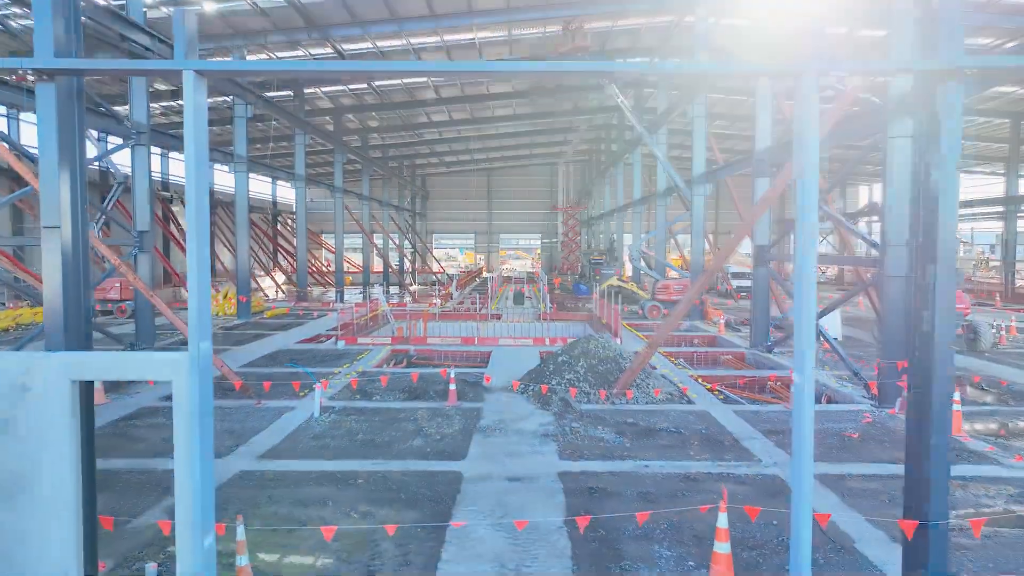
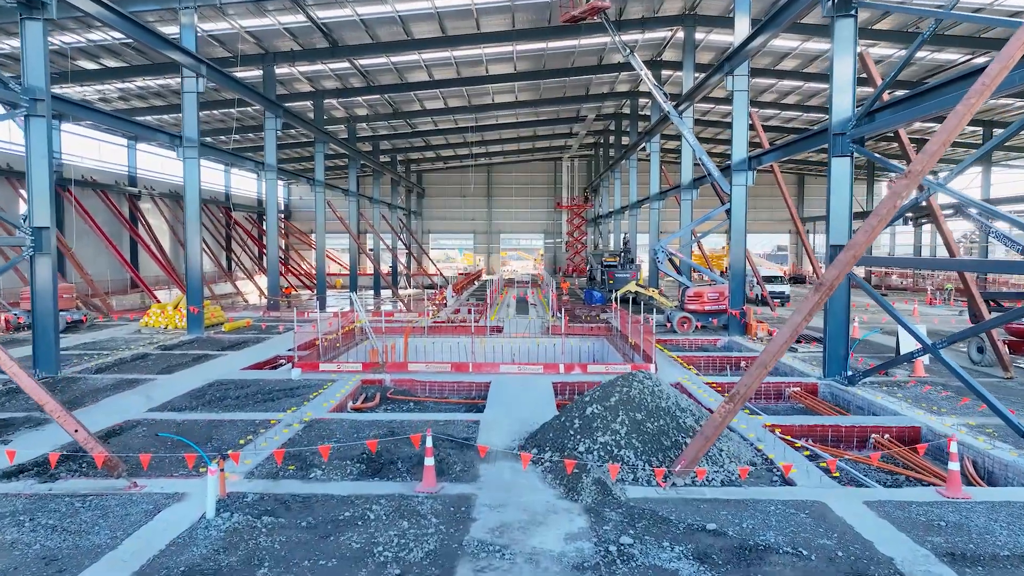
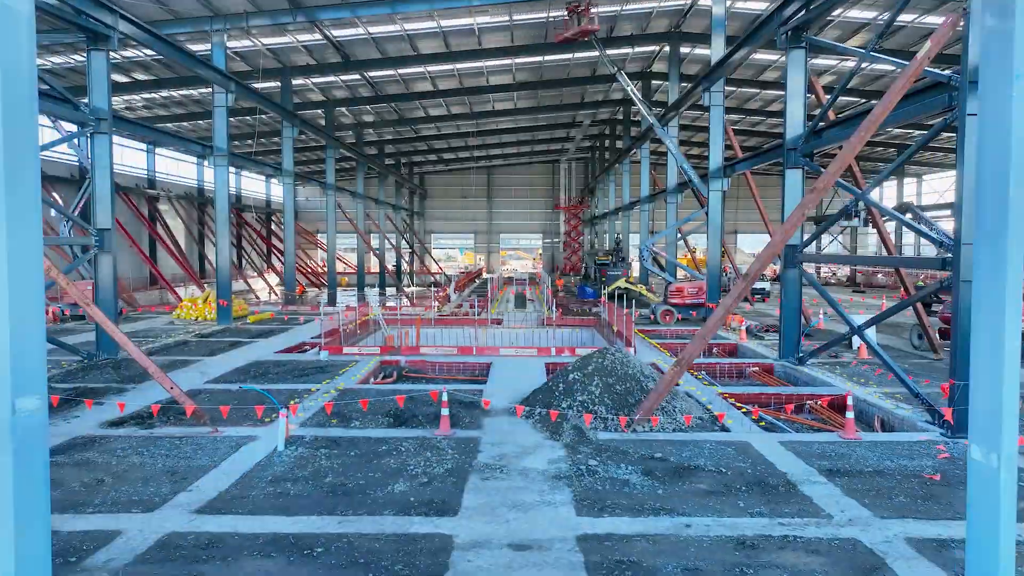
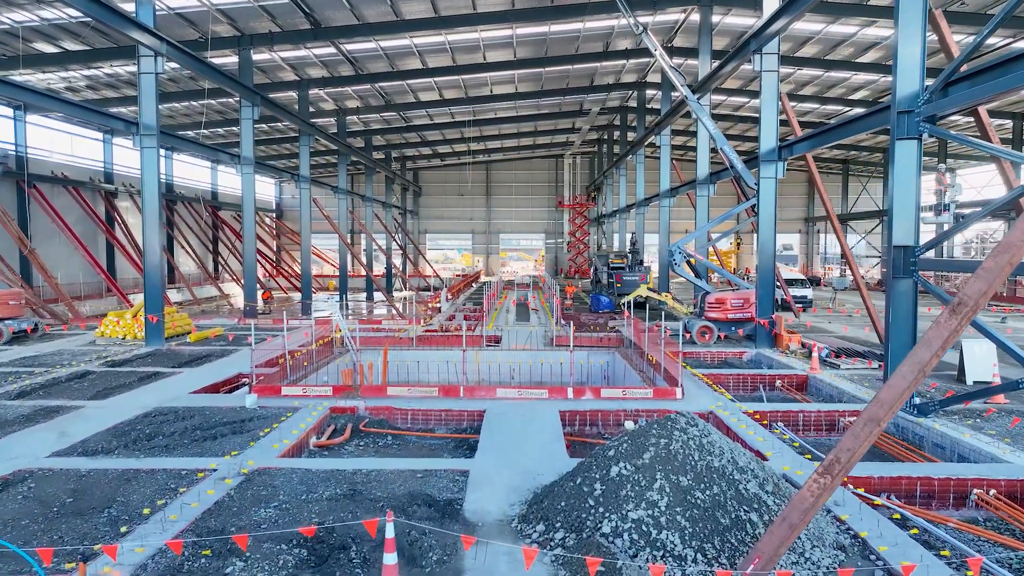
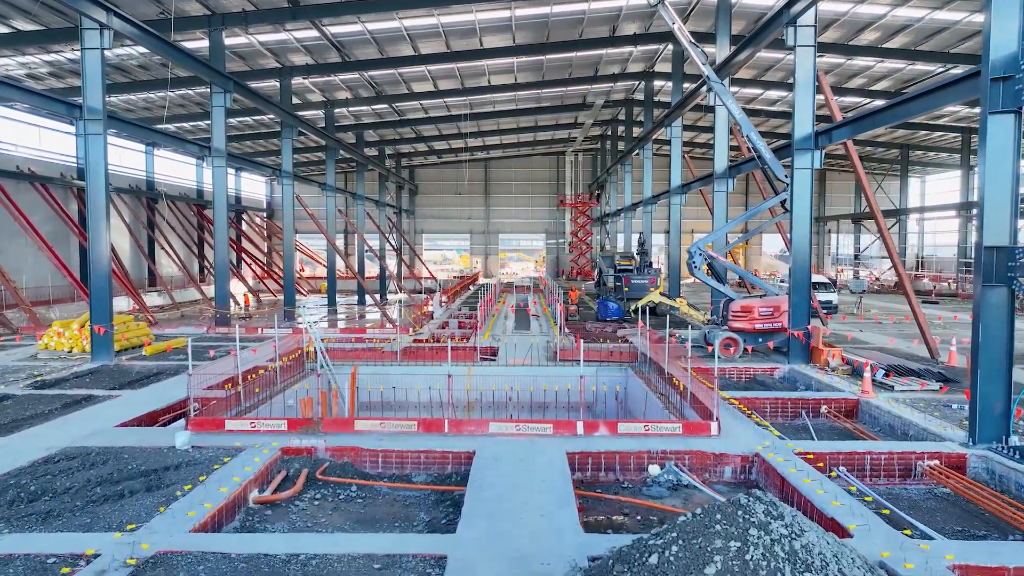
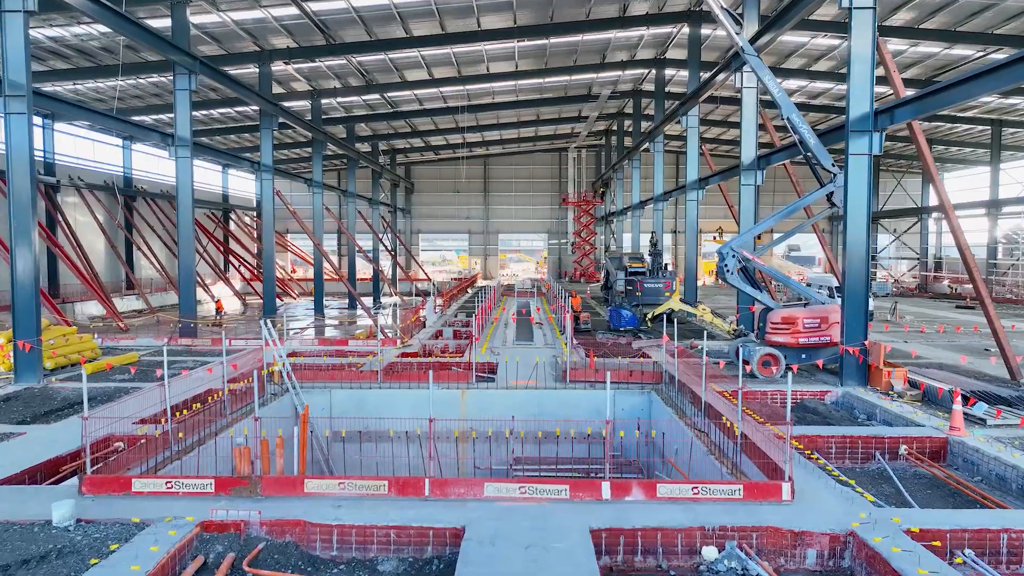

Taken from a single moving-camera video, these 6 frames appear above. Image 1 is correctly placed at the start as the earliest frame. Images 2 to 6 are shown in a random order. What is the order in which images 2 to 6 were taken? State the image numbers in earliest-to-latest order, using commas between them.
3, 2, 4, 5, 6
